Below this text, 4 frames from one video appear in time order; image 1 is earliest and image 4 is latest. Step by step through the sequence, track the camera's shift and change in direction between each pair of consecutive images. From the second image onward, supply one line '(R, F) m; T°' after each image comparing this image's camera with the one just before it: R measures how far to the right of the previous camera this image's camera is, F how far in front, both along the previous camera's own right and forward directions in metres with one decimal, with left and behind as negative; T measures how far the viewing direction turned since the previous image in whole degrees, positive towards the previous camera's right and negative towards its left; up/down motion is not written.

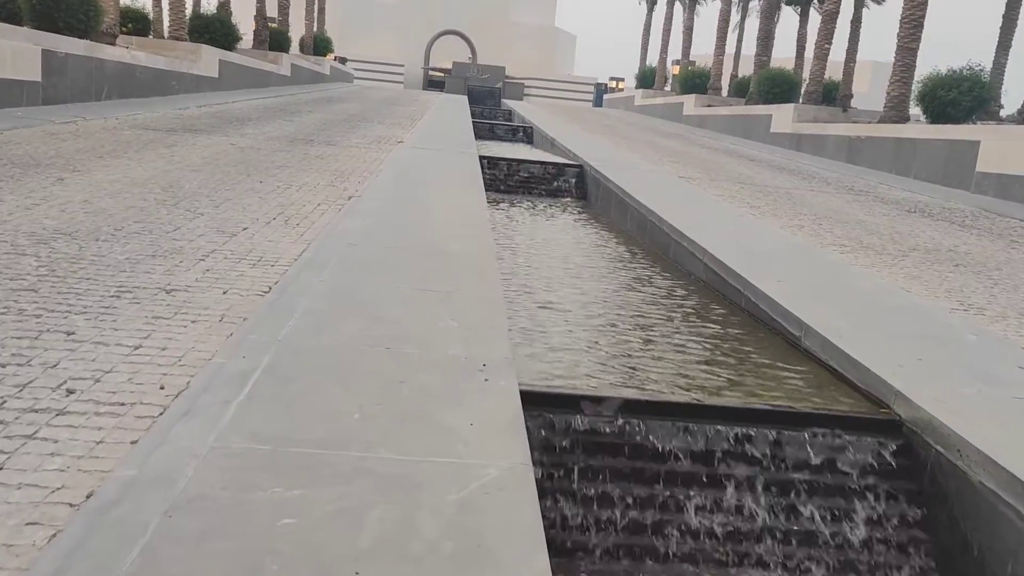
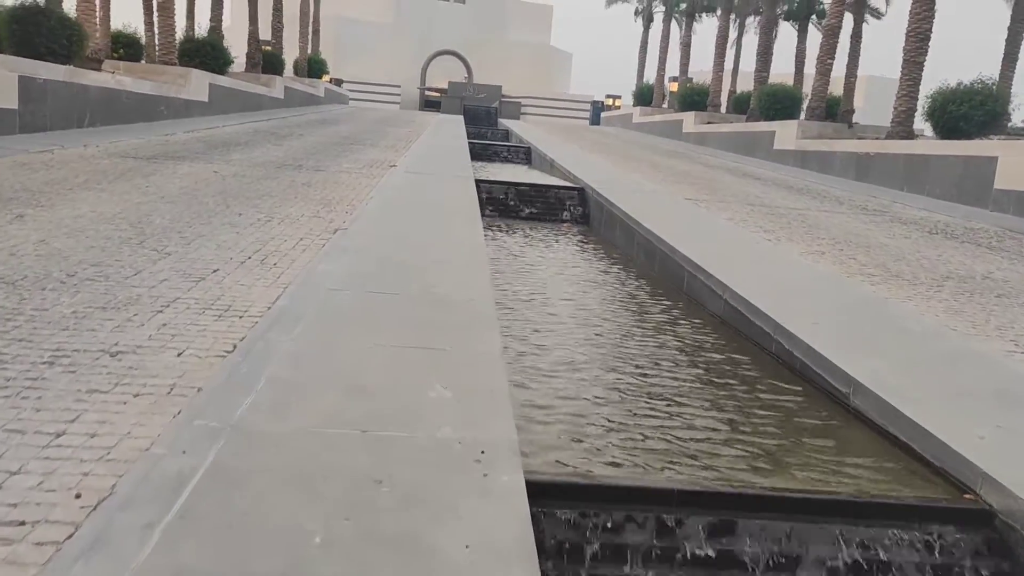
(0.0, +0.6) m; 0°
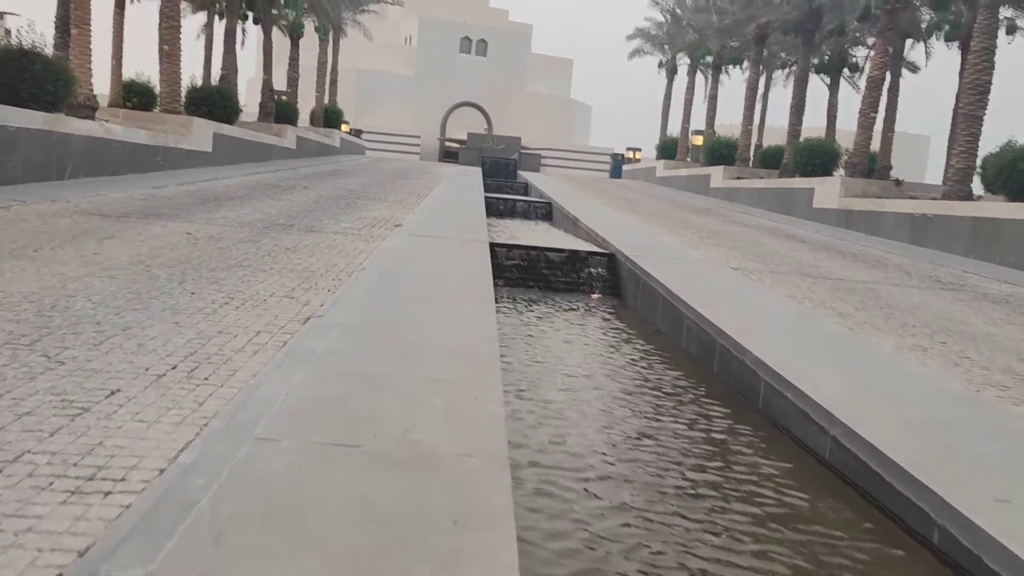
(0.0, +1.6) m; -1°
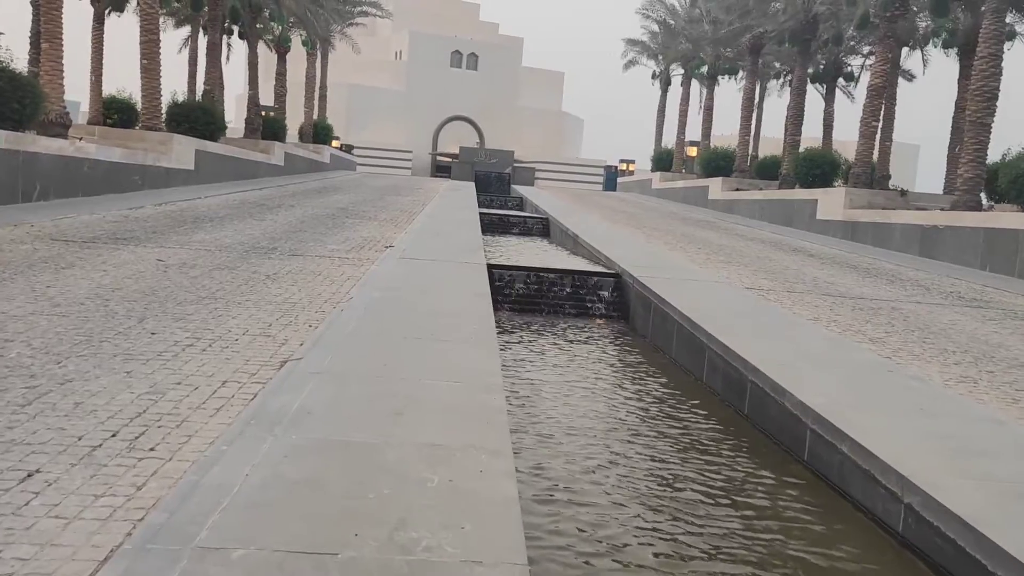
(-0.1, +0.7) m; +1°
